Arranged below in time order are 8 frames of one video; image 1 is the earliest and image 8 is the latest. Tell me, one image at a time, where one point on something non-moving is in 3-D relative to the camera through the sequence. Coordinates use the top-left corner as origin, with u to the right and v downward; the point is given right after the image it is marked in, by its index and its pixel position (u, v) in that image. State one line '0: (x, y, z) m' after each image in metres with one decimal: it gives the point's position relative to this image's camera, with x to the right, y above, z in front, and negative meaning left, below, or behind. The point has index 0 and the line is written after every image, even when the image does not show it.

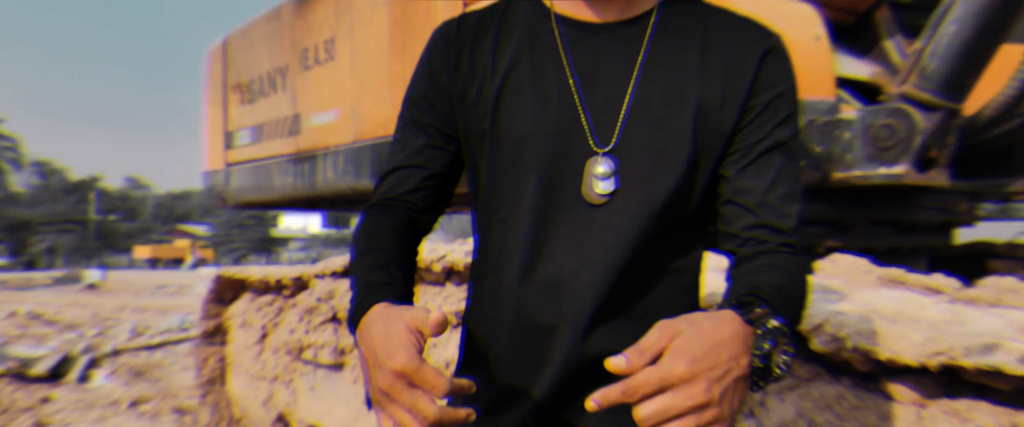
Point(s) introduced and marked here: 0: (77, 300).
0: (-9.8, -1.9, +13.4) m
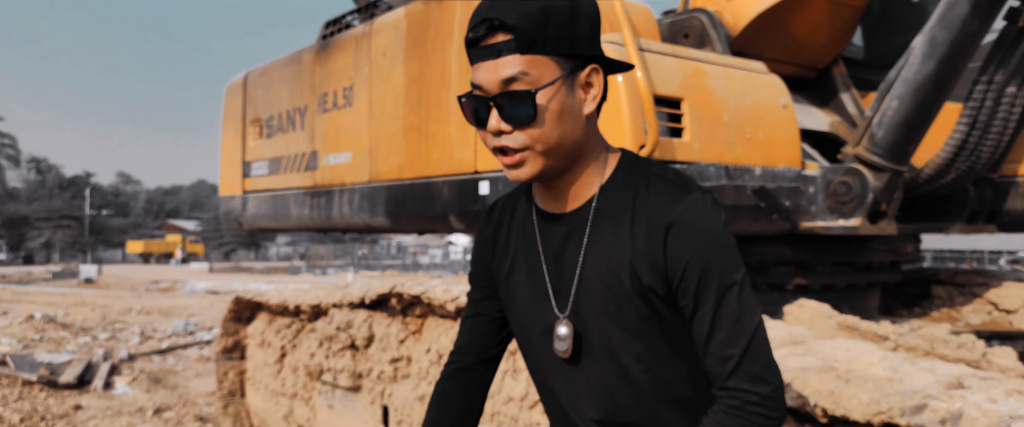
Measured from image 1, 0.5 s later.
0: (-9.9, -2.0, +13.7) m
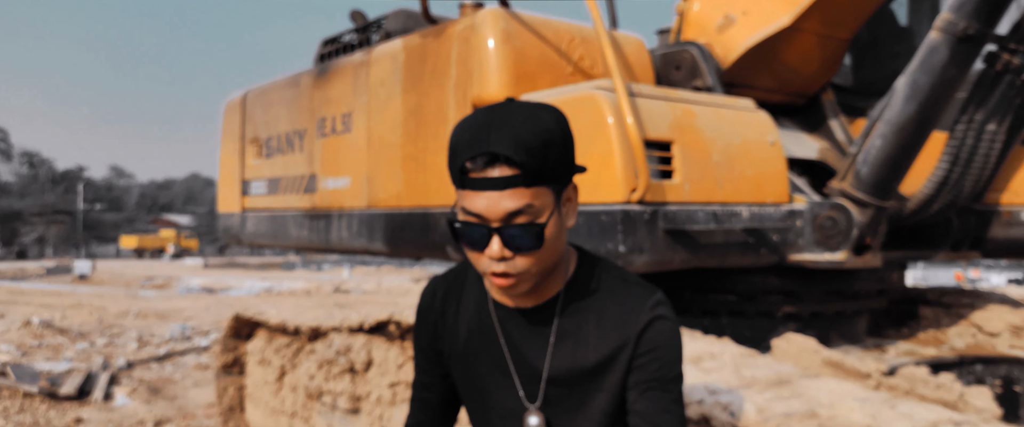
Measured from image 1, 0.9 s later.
0: (-10.0, -2.0, +13.8) m
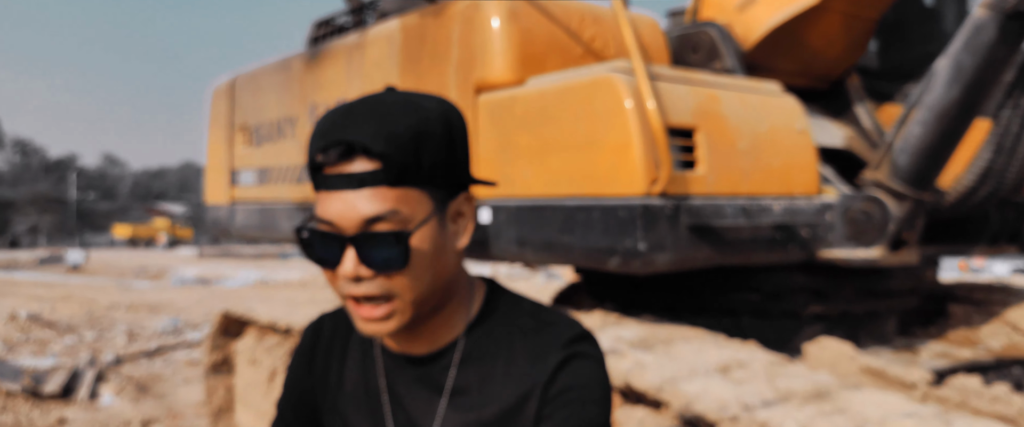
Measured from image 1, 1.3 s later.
0: (-10.1, -1.8, +13.5) m
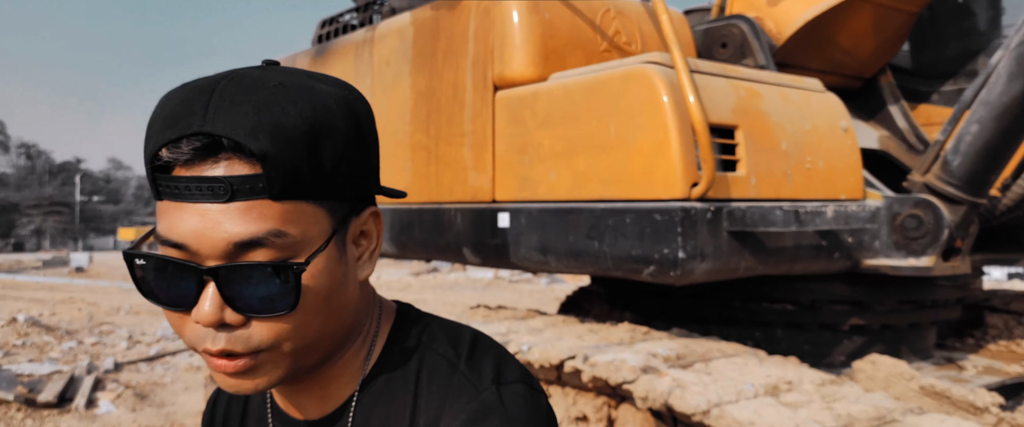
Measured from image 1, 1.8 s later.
0: (-9.9, -1.9, +13.3) m
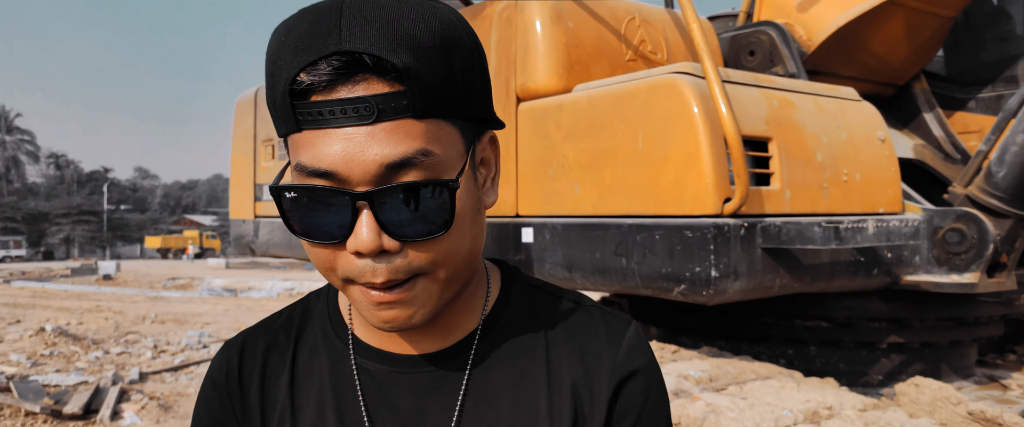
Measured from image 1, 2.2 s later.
0: (-9.5, -2.1, +13.5) m
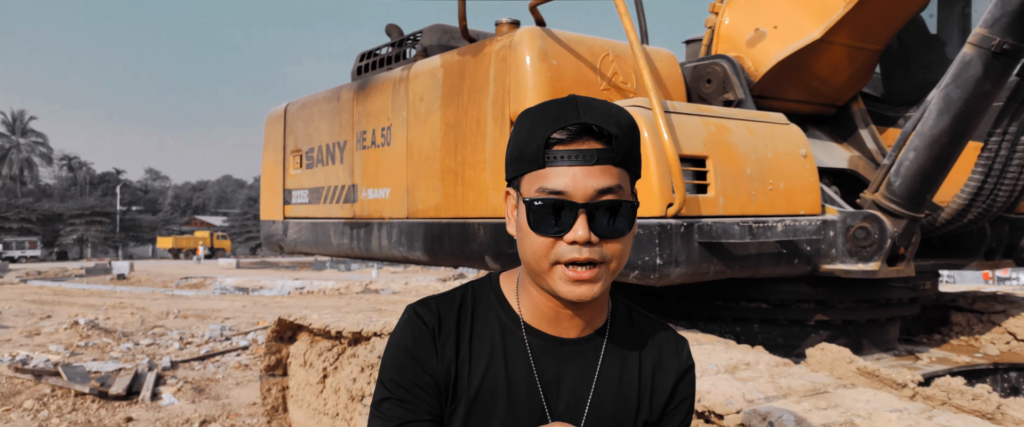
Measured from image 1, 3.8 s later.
0: (-9.4, -2.1, +14.3) m
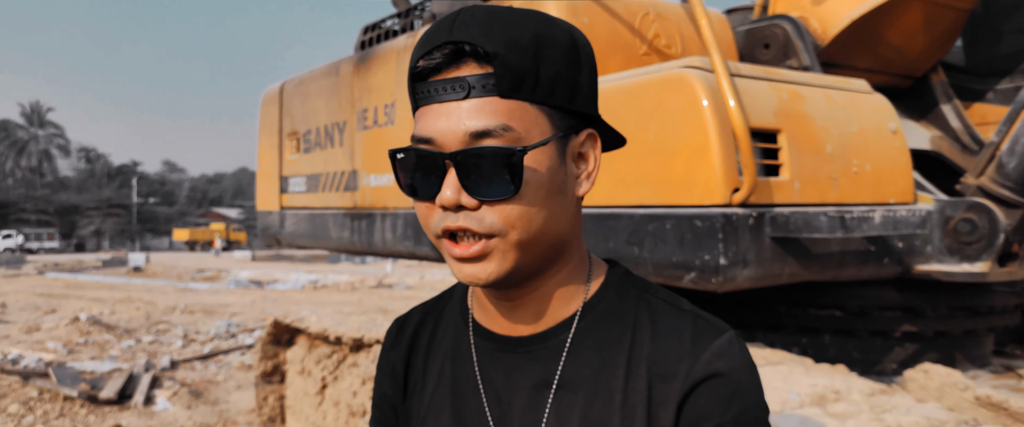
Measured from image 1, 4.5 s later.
0: (-9.0, -1.9, +14.0) m
